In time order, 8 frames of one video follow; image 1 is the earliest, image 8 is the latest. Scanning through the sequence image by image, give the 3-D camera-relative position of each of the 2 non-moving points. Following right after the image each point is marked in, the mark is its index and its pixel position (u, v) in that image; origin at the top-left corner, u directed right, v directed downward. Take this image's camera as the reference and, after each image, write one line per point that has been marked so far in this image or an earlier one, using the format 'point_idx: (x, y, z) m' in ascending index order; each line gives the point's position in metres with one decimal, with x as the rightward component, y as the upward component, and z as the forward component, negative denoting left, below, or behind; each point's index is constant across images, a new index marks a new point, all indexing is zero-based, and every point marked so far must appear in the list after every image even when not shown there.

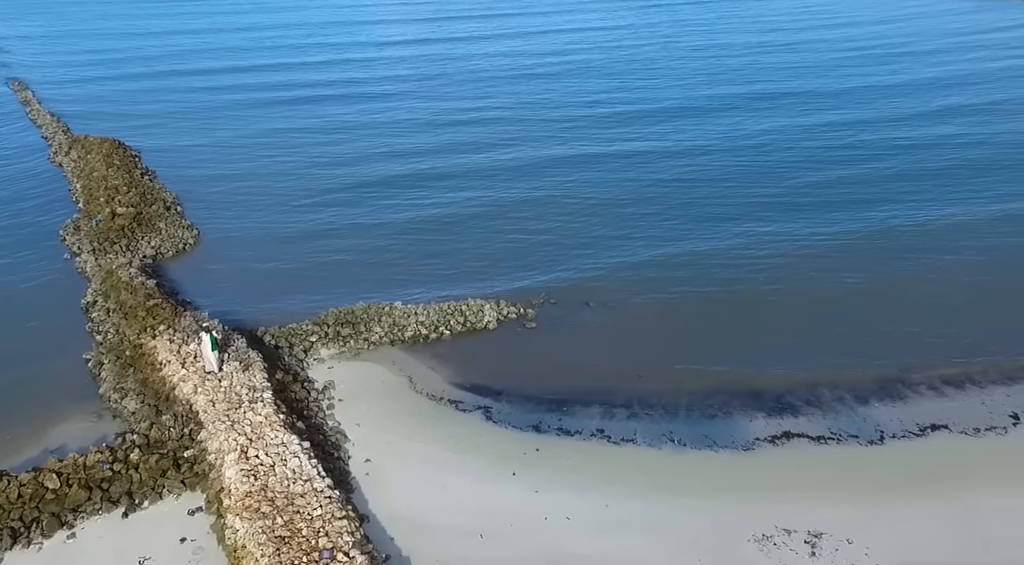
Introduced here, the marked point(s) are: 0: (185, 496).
0: (-5.7, -3.7, +17.4) m
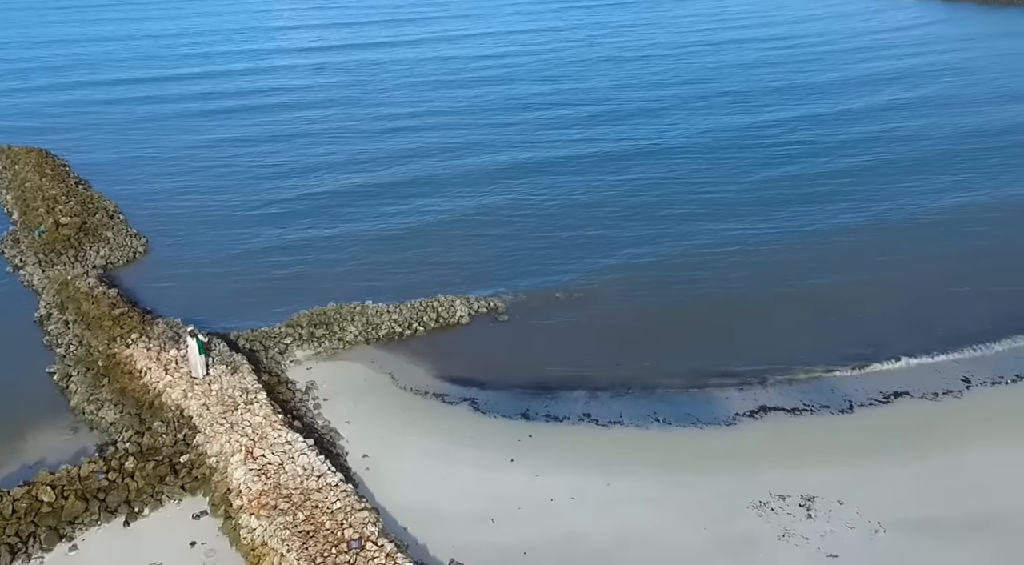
0: (-5.6, -3.7, +17.2) m
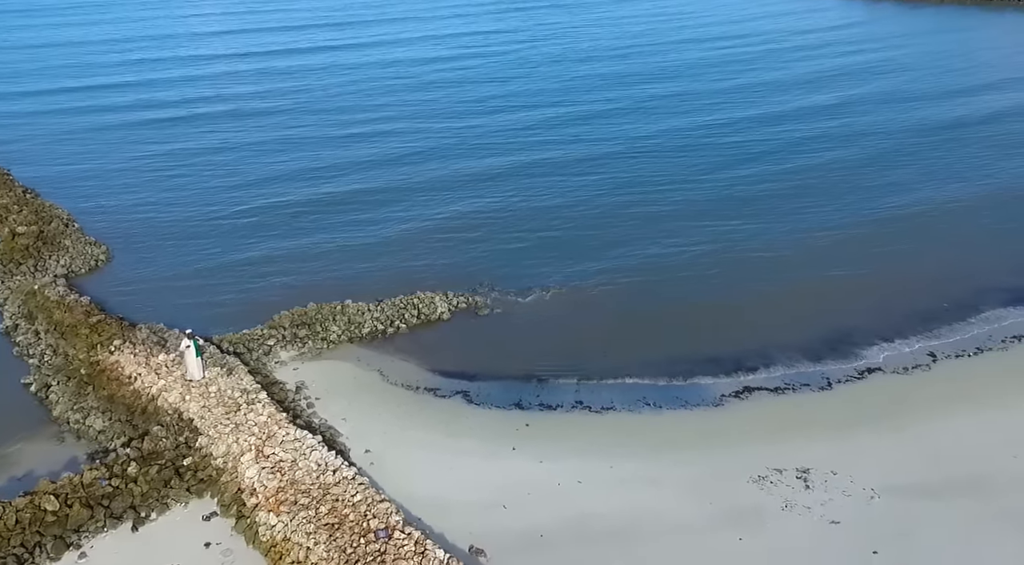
0: (-5.4, -3.7, +17.1) m
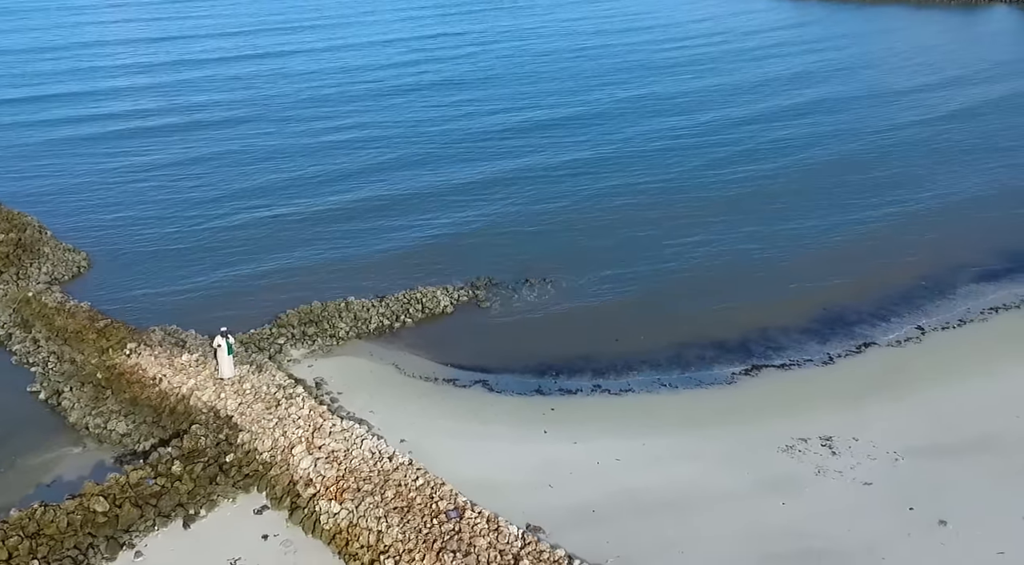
0: (-4.6, -3.7, +17.1) m
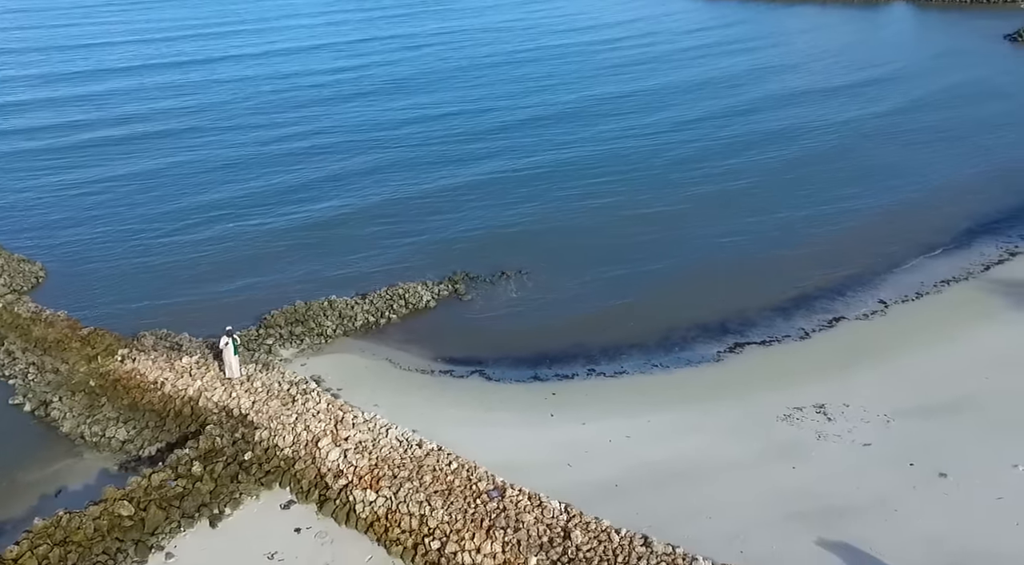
0: (-4.1, -3.6, +17.1) m
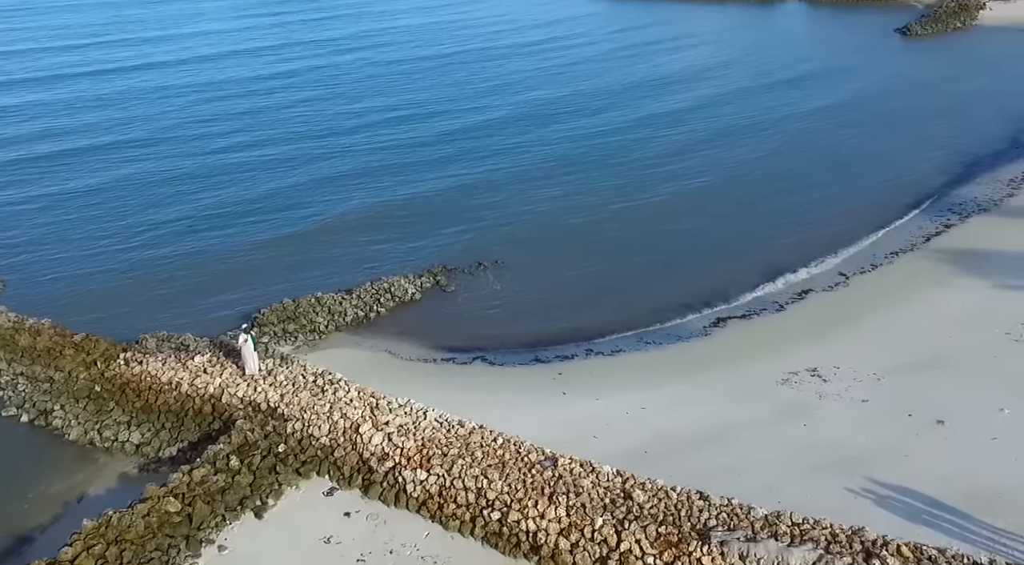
0: (-3.4, -3.4, +17.2) m
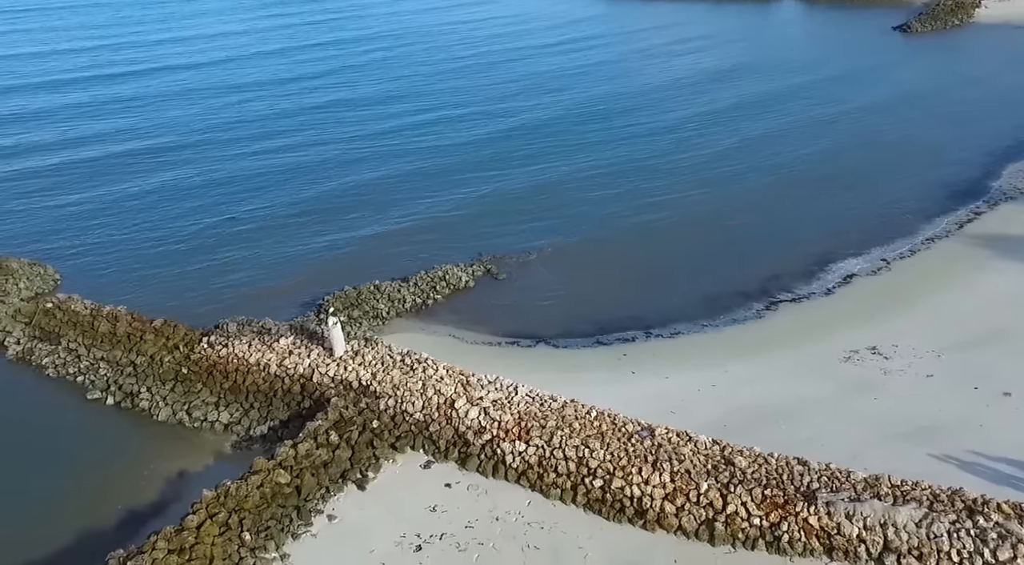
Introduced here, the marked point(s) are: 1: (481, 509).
0: (-1.8, -3.0, +17.7) m
1: (-0.5, -3.7, +16.5) m
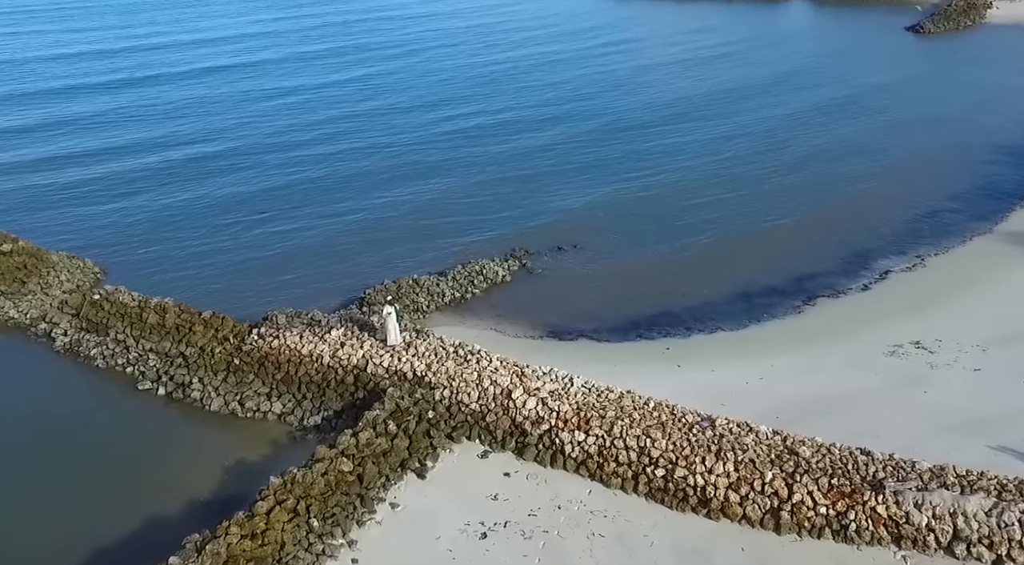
0: (-0.8, -2.9, +17.9) m
1: (+0.5, -3.5, +16.6) m
